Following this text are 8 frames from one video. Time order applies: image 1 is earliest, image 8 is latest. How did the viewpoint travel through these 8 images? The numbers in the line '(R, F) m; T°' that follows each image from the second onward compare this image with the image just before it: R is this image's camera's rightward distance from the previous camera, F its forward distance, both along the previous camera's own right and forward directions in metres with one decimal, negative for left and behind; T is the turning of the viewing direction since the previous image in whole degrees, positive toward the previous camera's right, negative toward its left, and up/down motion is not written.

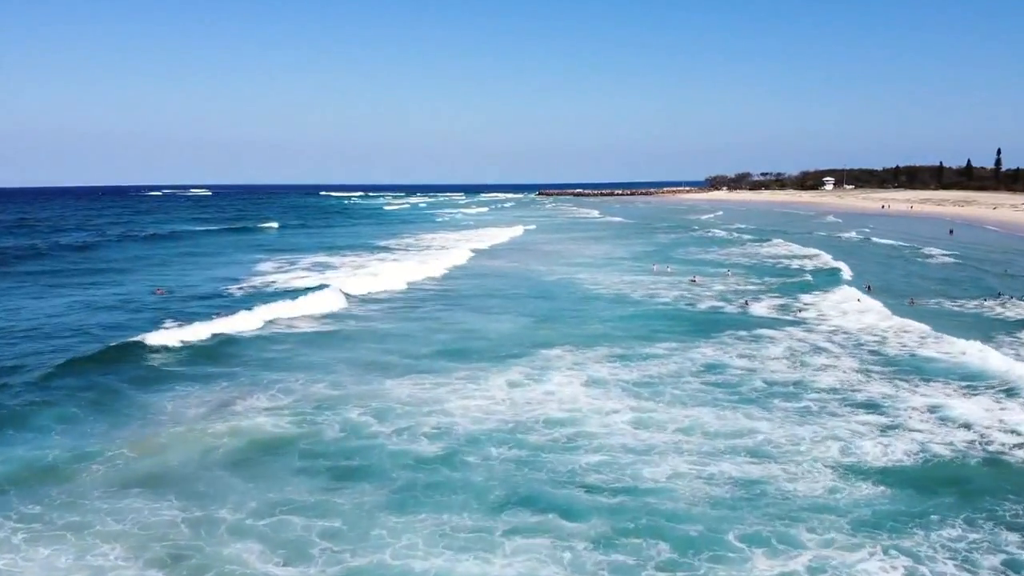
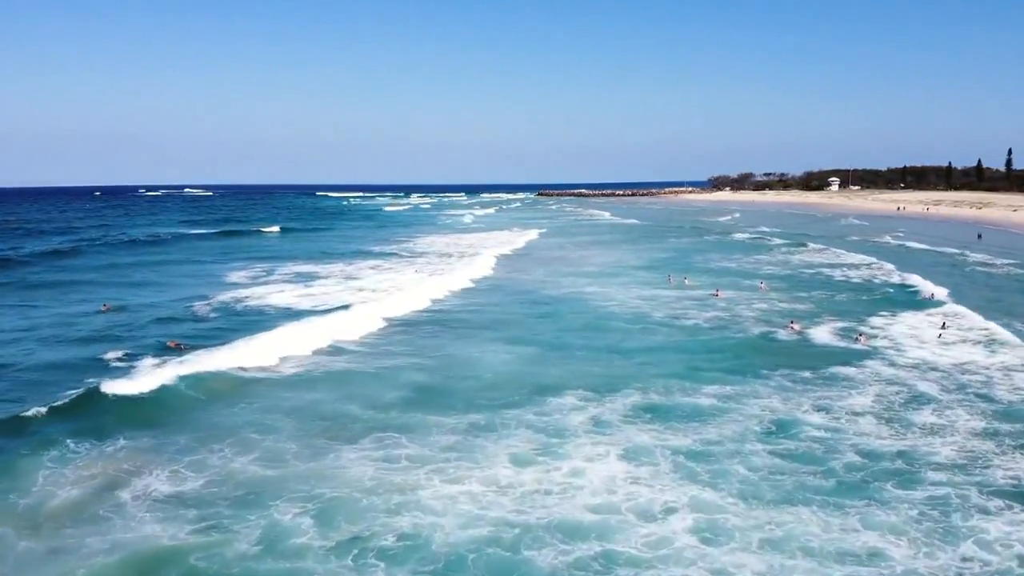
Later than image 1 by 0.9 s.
(0.0, +4.0) m; 0°
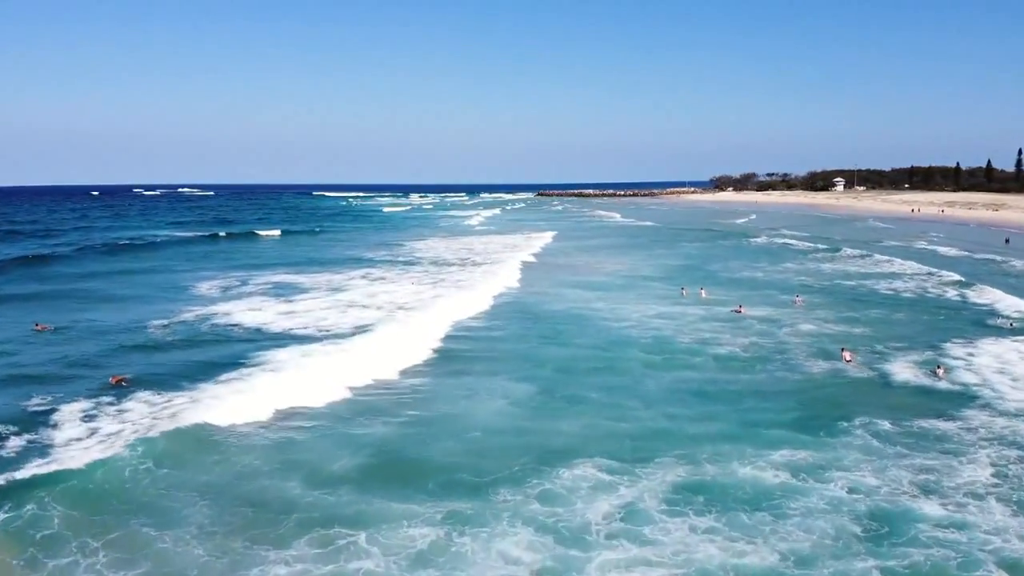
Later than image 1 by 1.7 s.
(0.0, +3.3) m; 0°
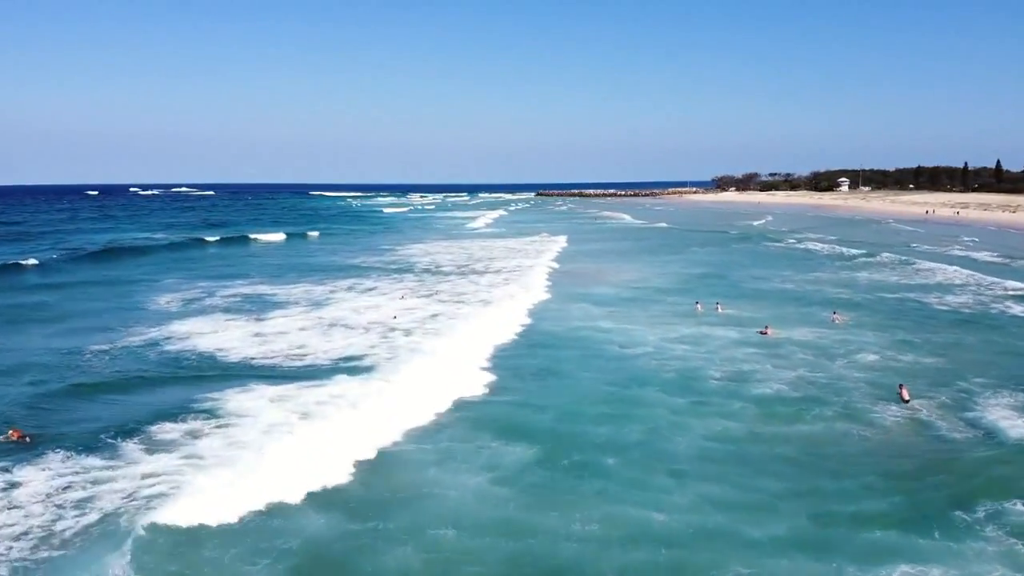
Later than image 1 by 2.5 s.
(+0.1, +3.1) m; 0°
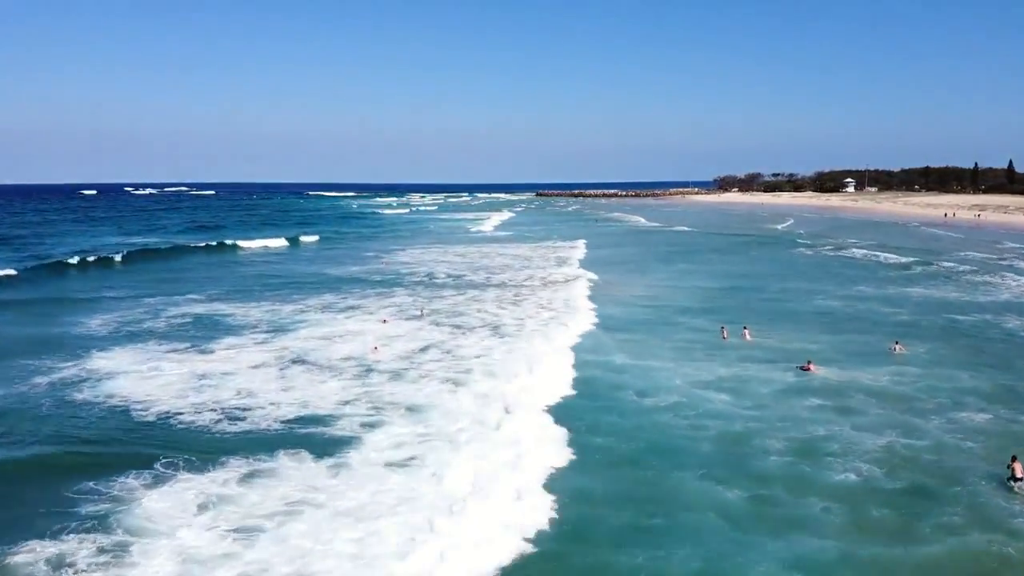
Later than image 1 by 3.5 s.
(+0.1, +3.8) m; 0°
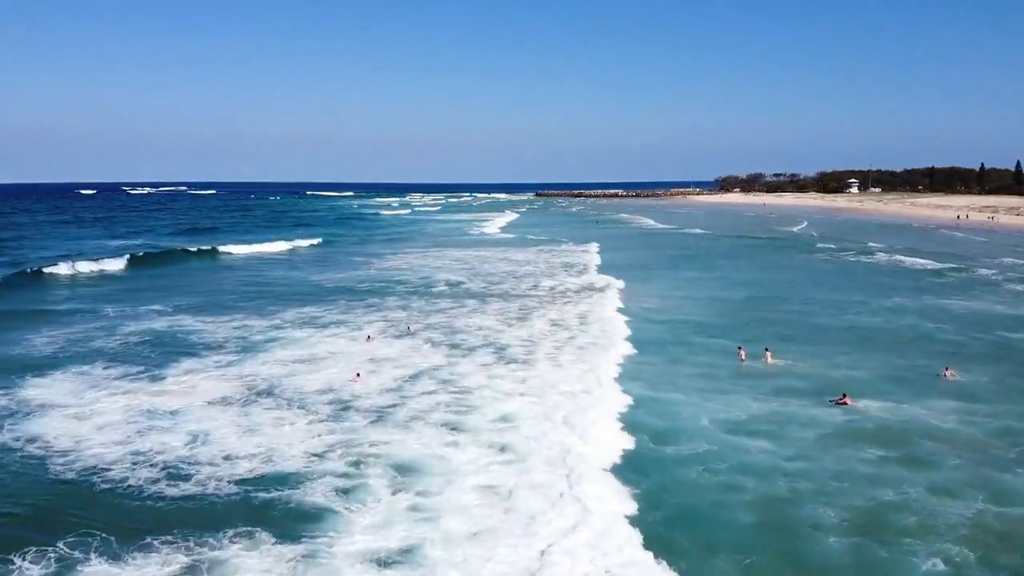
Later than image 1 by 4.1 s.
(-0.1, +2.4) m; 0°
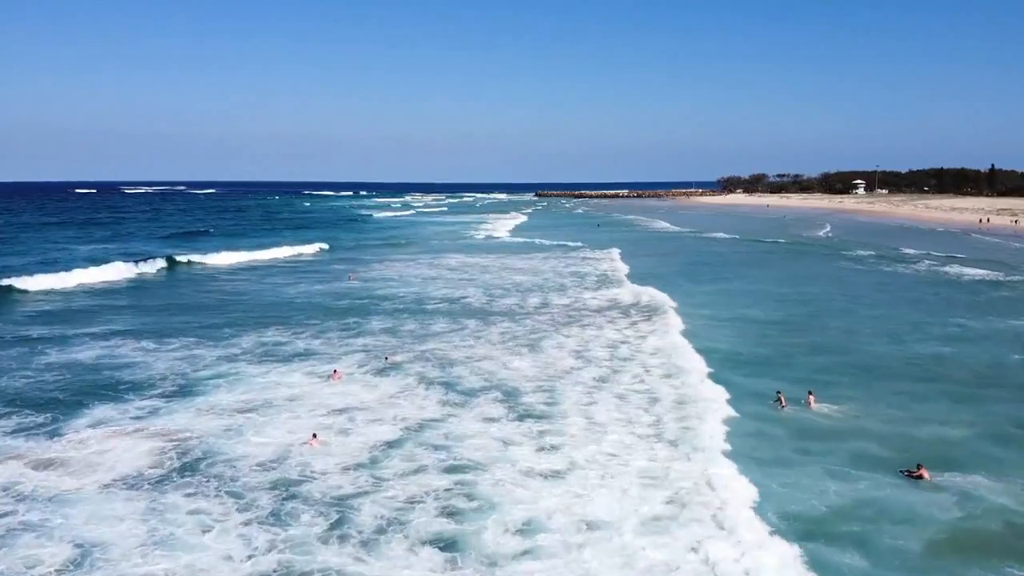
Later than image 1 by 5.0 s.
(-0.2, +3.7) m; 0°
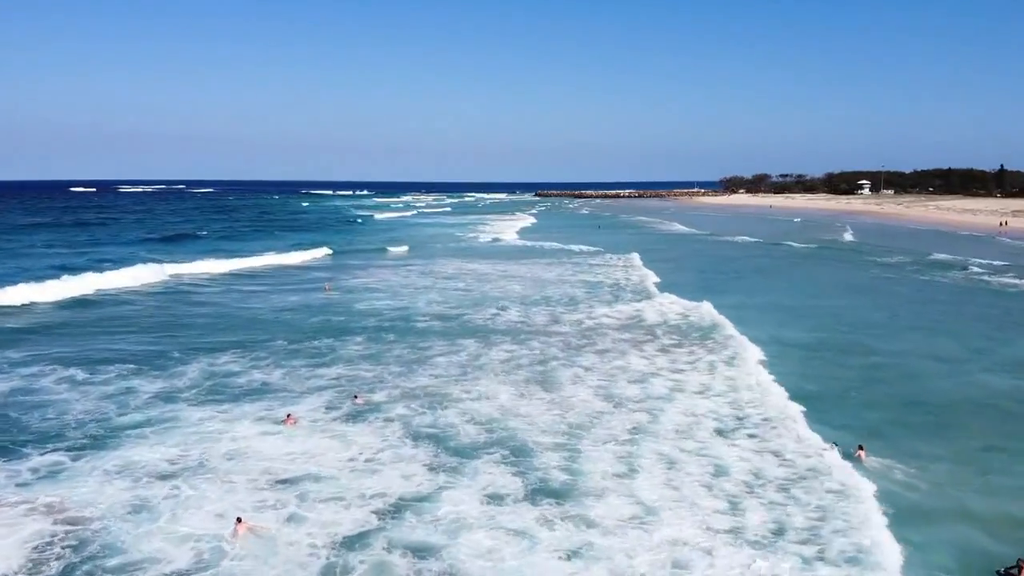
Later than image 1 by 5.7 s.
(-0.1, +3.1) m; 0°
